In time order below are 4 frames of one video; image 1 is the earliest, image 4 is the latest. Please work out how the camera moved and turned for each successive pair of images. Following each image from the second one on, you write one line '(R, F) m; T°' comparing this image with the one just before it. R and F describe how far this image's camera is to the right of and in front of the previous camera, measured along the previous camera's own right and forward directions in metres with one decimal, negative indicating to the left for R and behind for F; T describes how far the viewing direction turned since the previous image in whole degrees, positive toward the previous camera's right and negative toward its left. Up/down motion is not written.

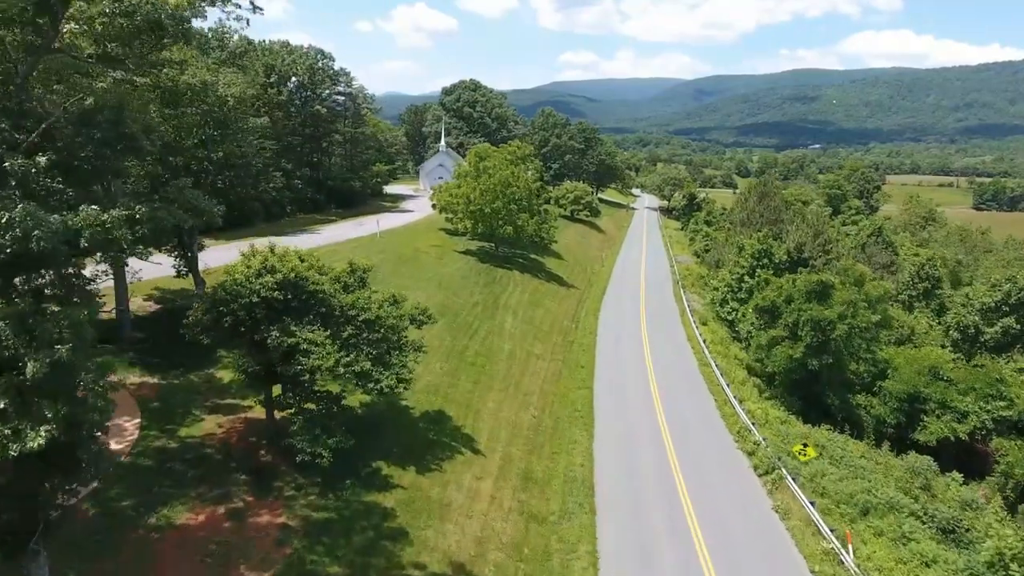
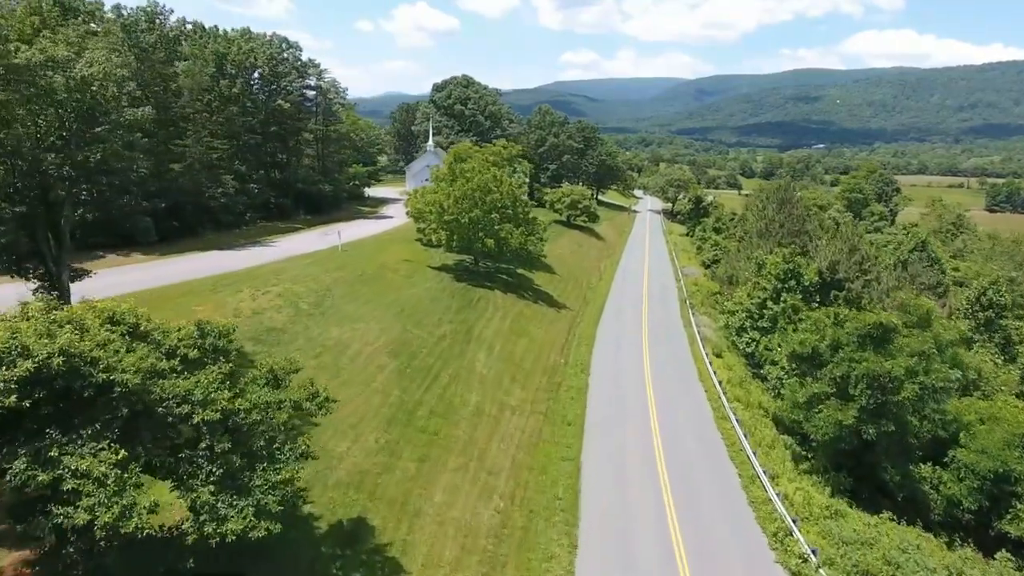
(+1.7, +7.1) m; 0°
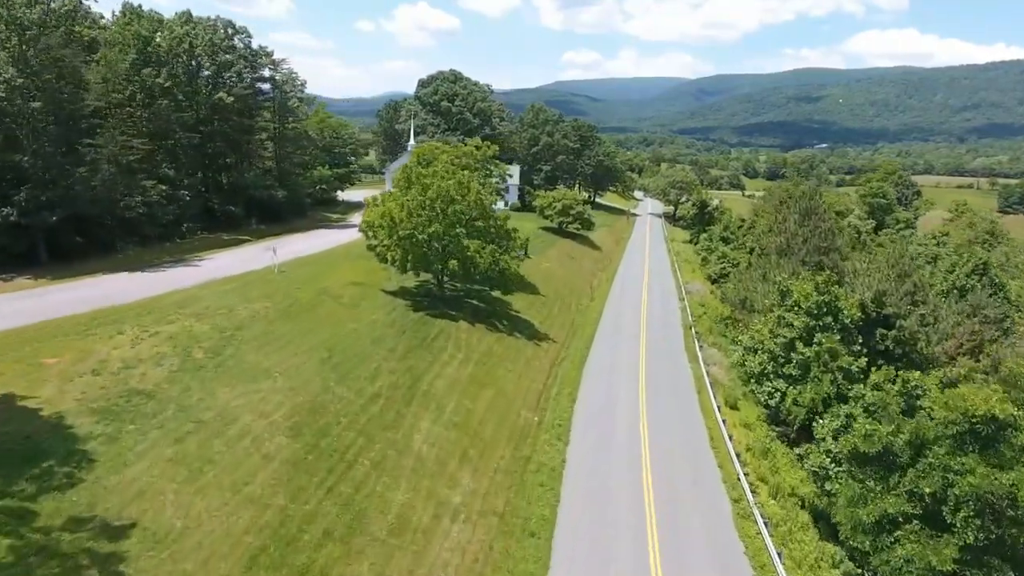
(+2.2, +7.6) m; 0°
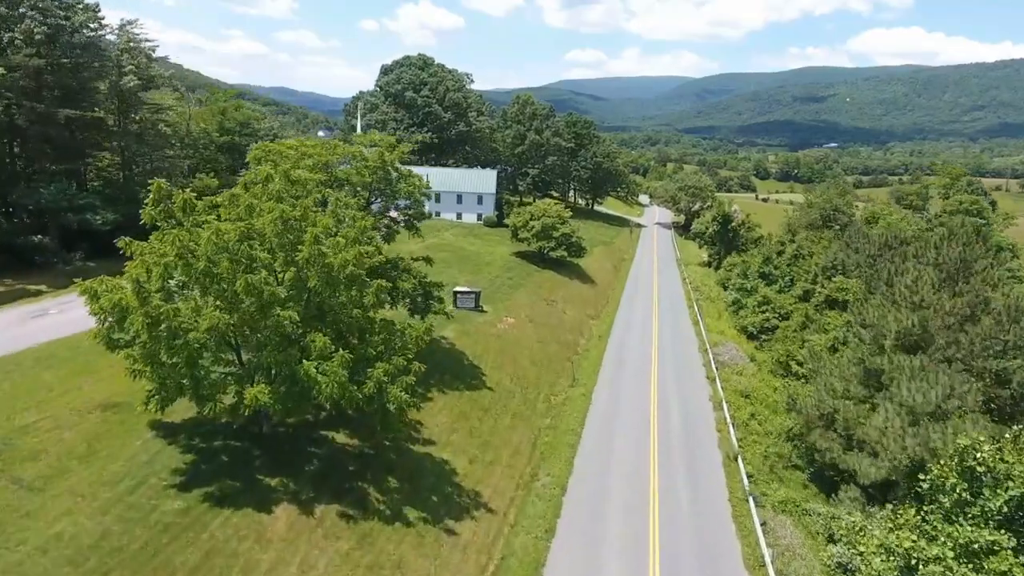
(+4.1, +18.3) m; 0°
